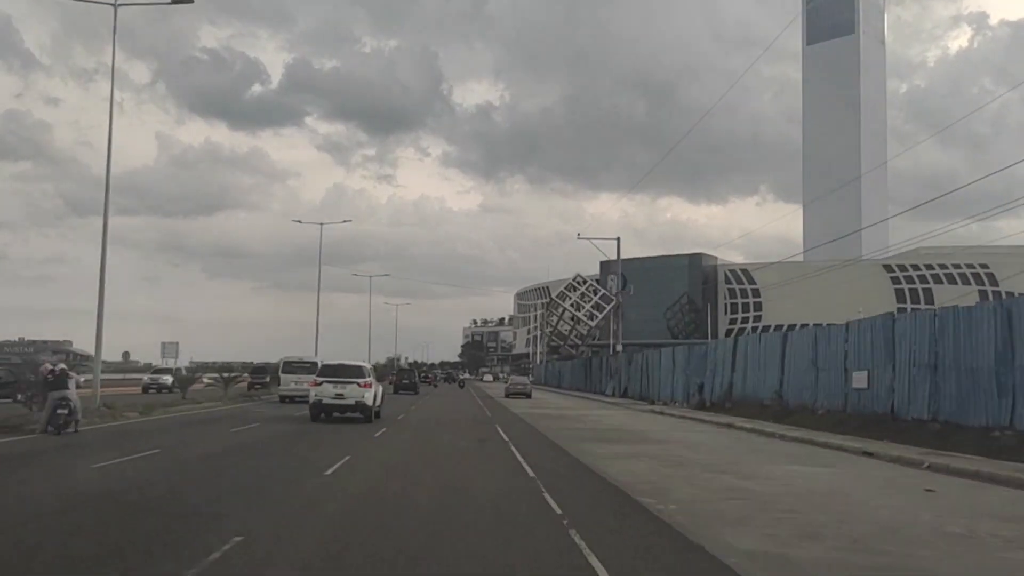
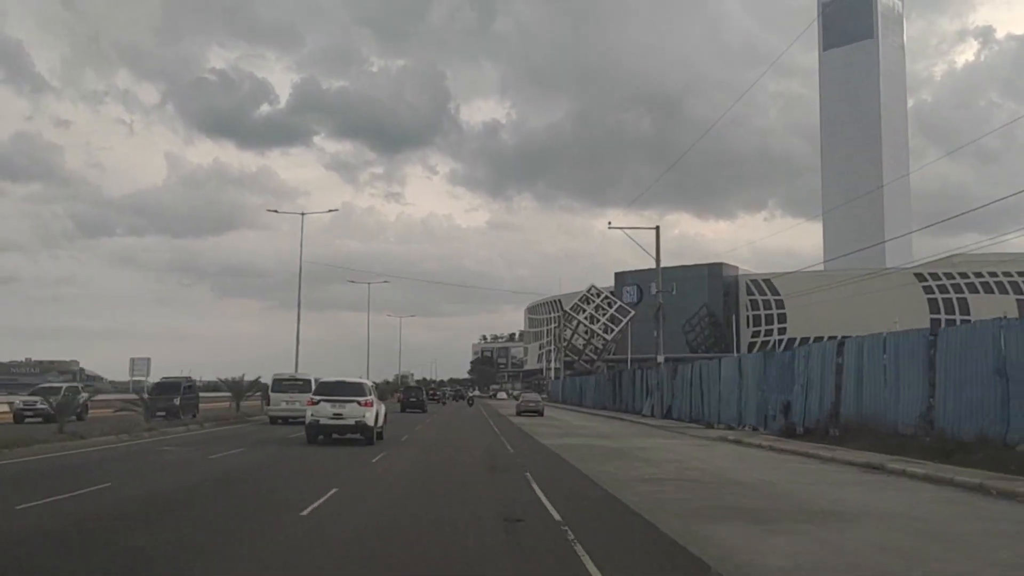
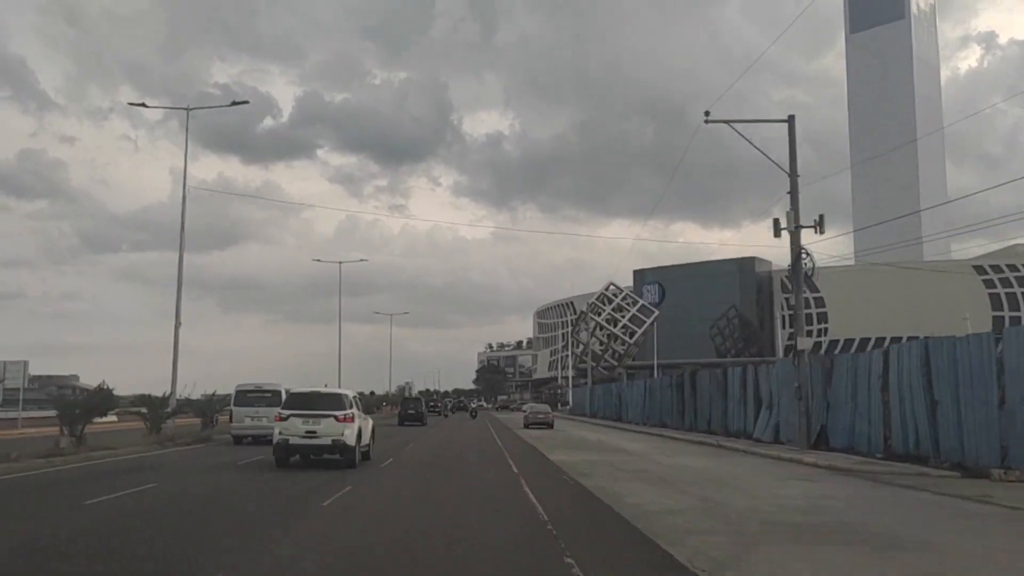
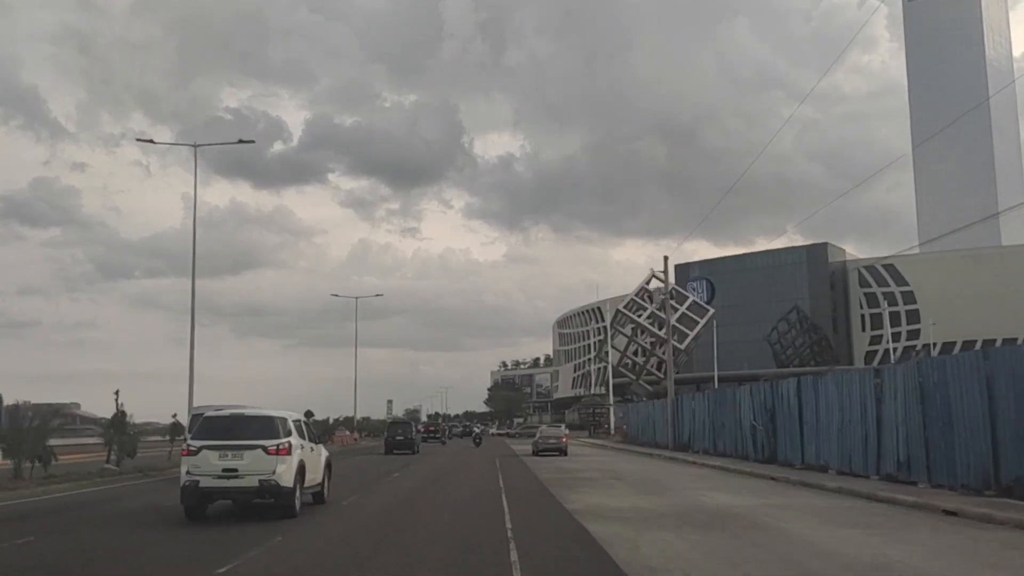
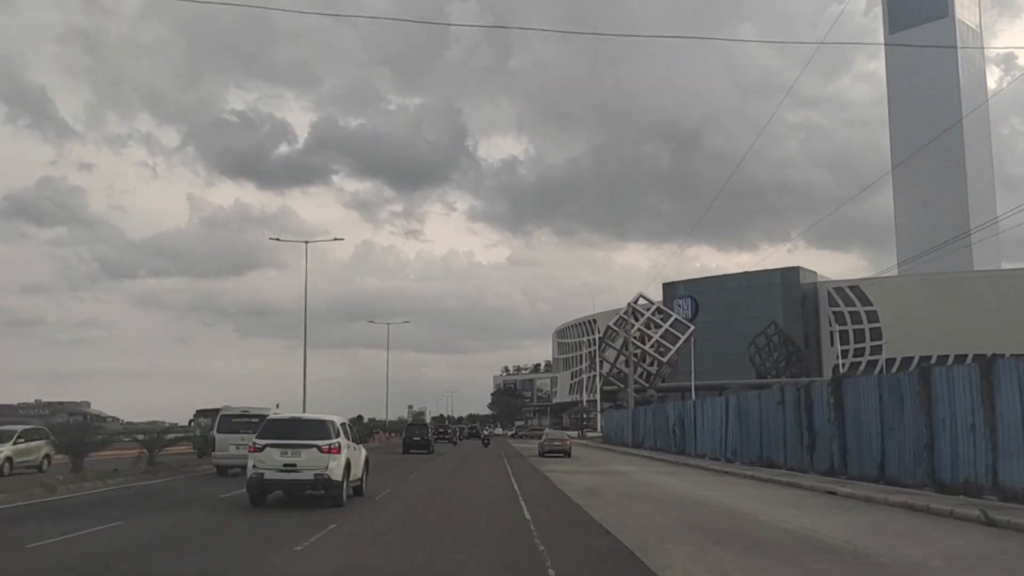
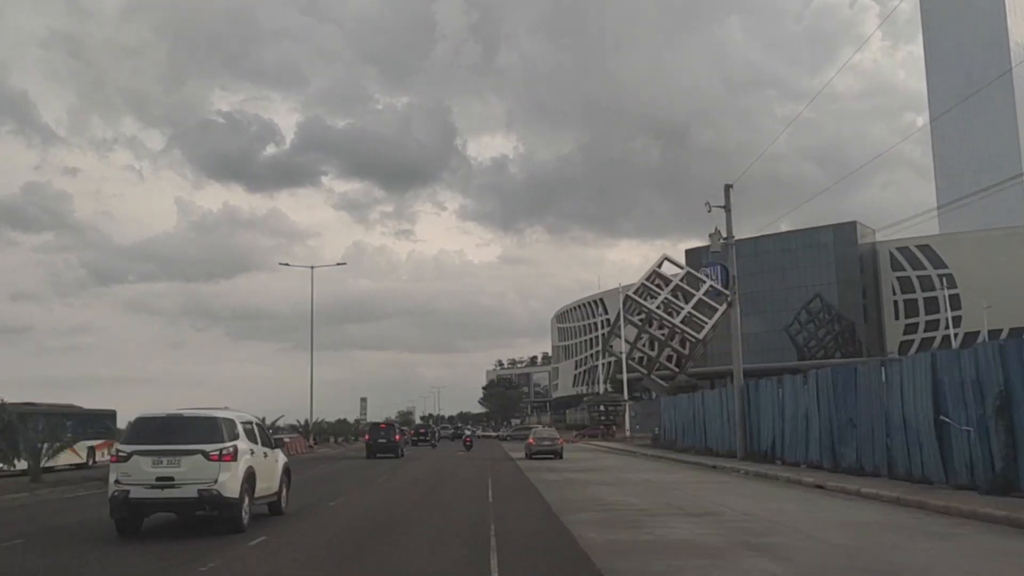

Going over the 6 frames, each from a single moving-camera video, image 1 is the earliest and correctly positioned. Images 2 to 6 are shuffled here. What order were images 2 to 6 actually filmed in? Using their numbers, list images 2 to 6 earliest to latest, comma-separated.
2, 3, 5, 4, 6
